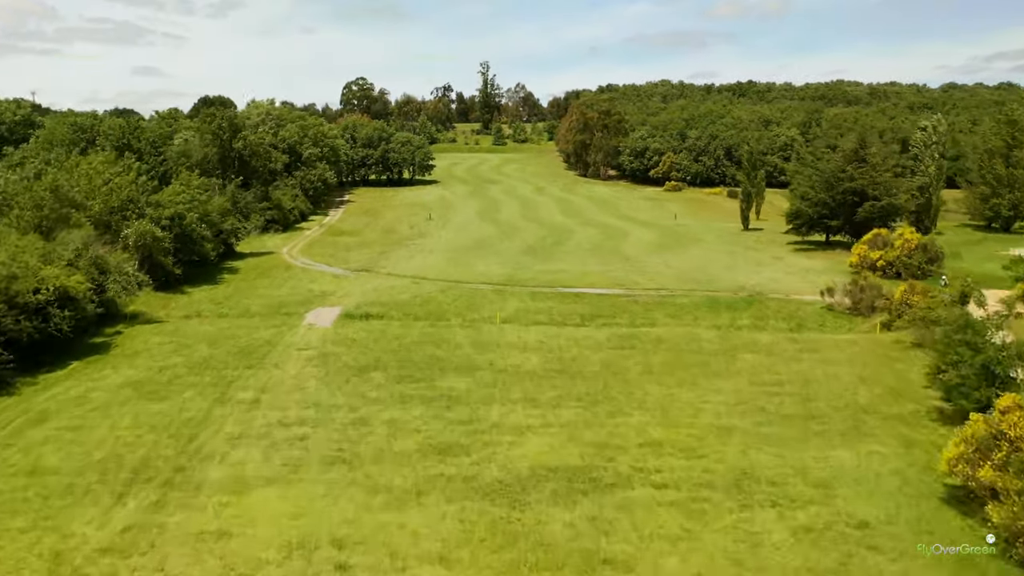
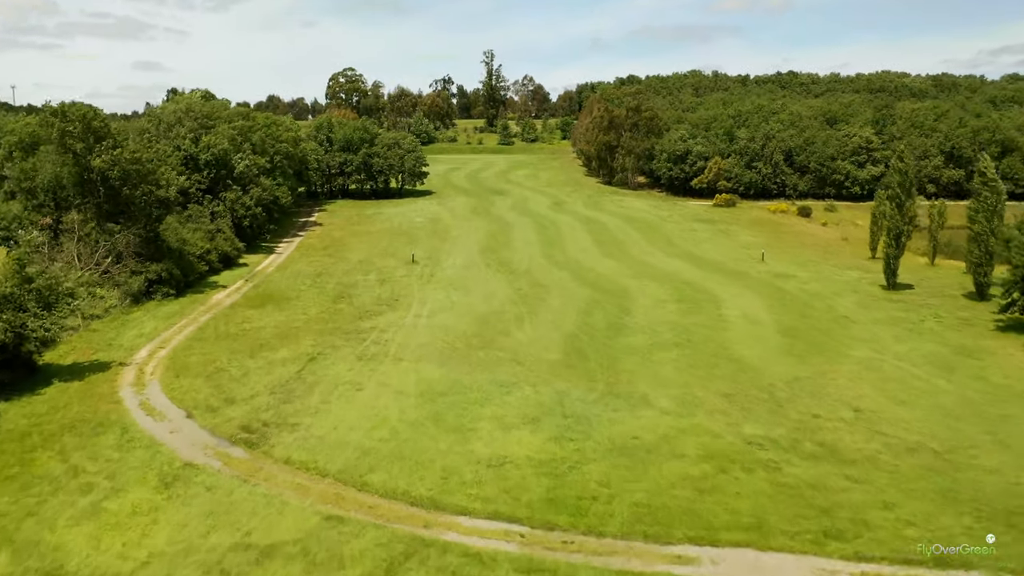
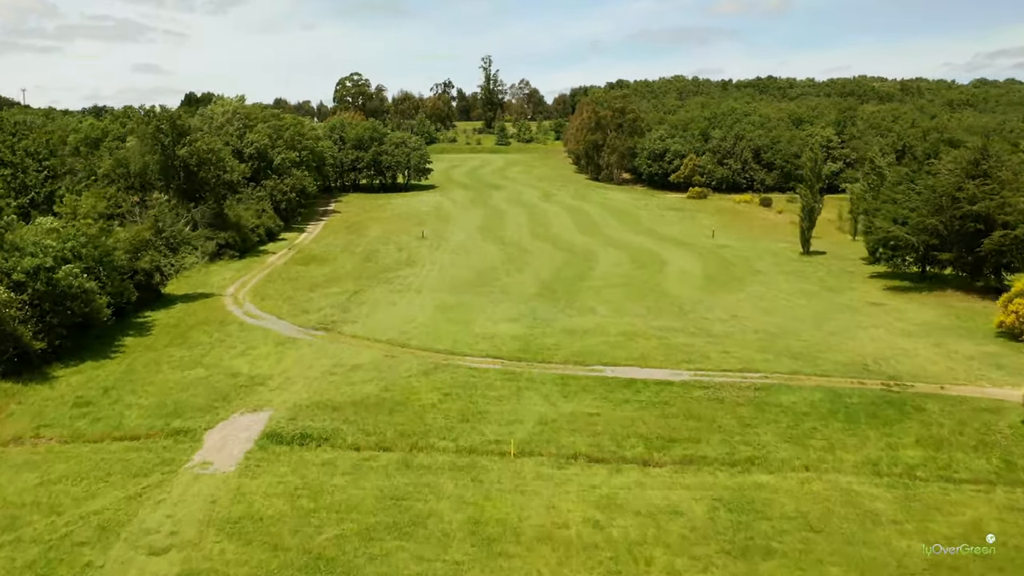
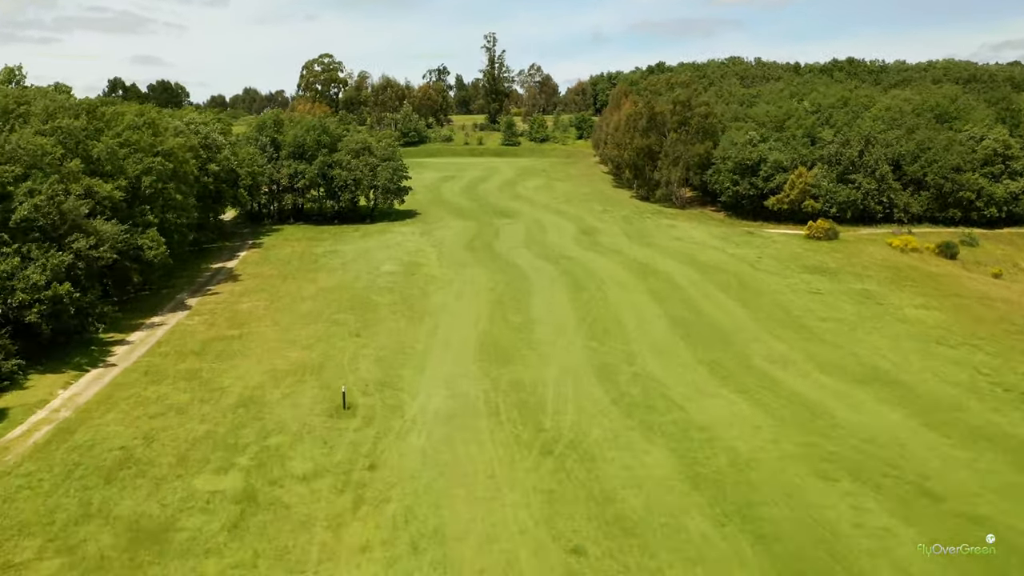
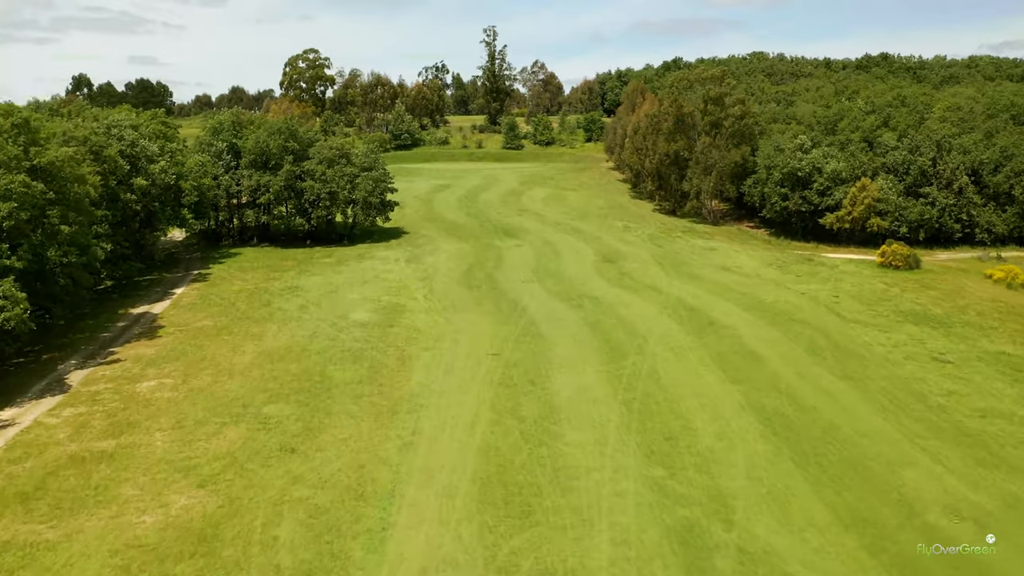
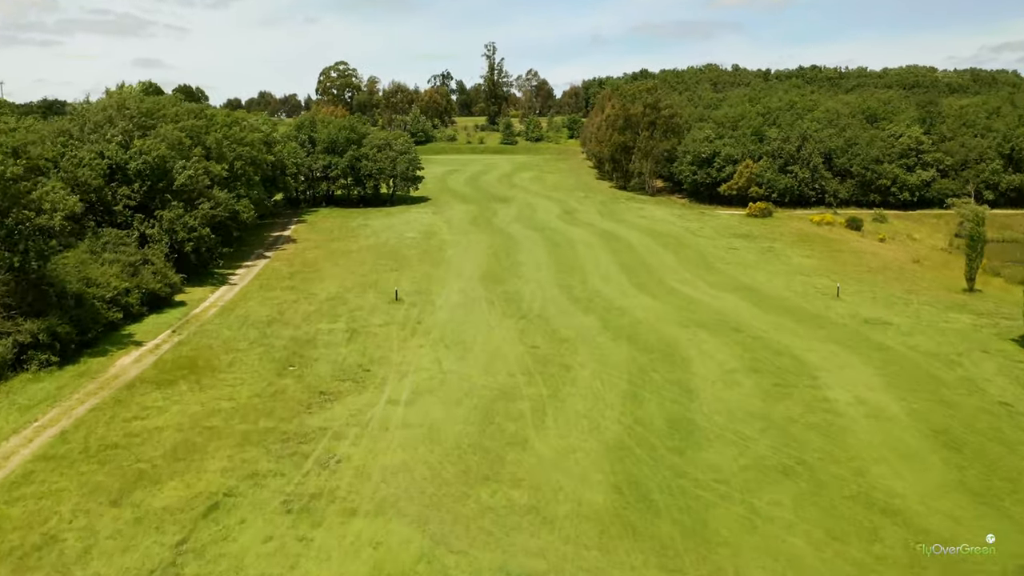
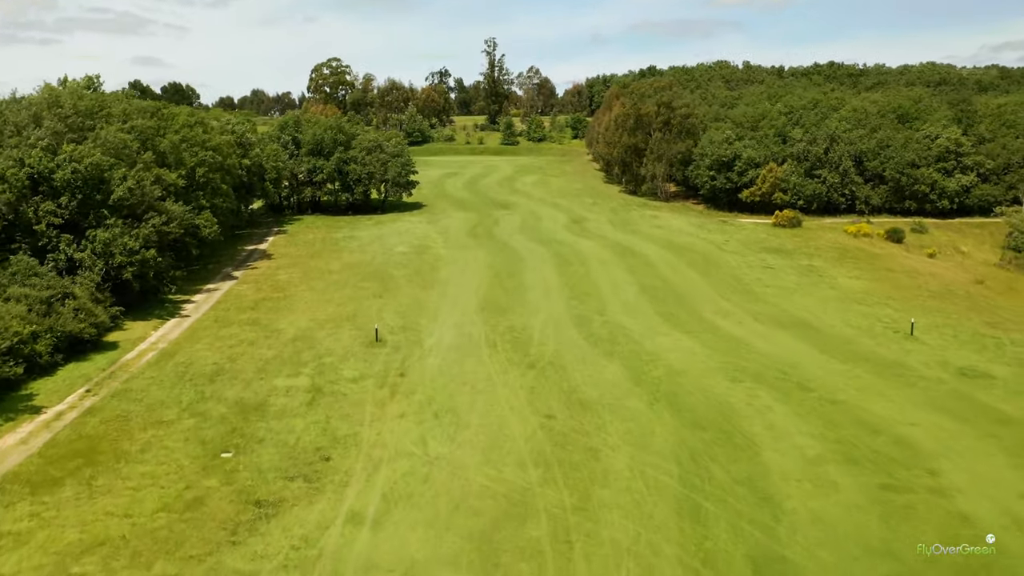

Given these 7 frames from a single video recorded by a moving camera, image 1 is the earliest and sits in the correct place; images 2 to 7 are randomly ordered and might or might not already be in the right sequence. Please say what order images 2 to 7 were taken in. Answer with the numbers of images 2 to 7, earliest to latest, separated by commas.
3, 2, 6, 7, 4, 5
